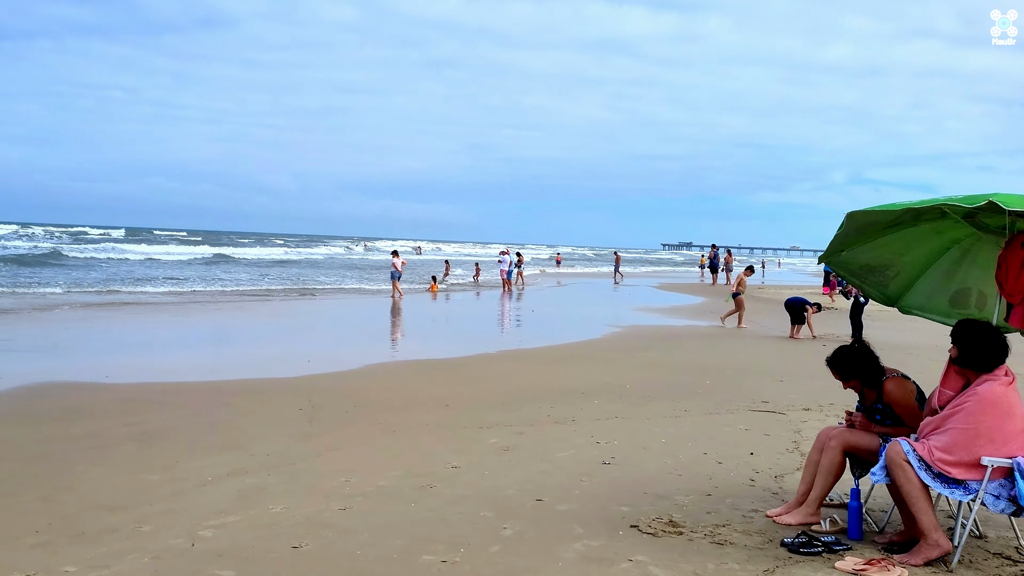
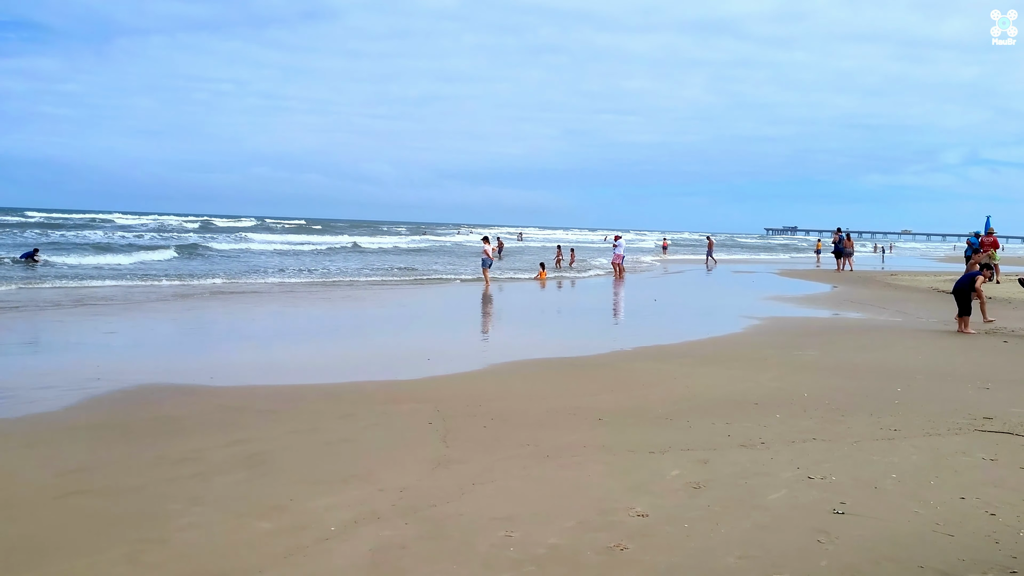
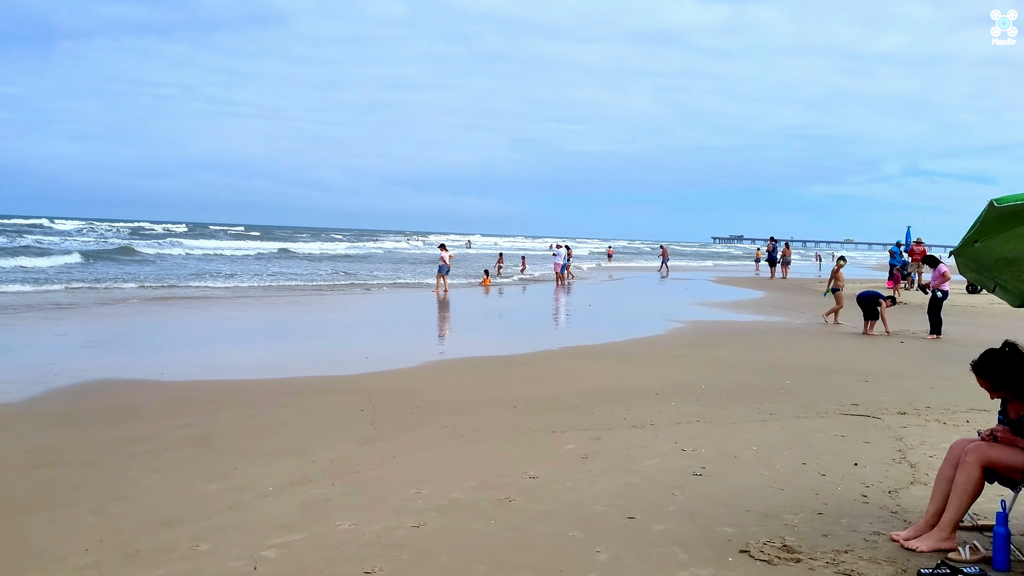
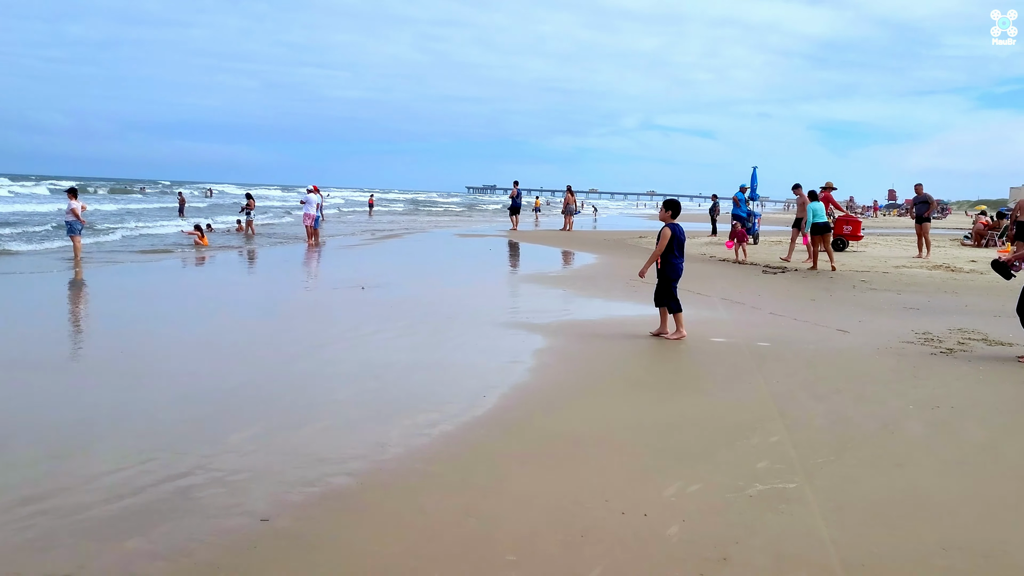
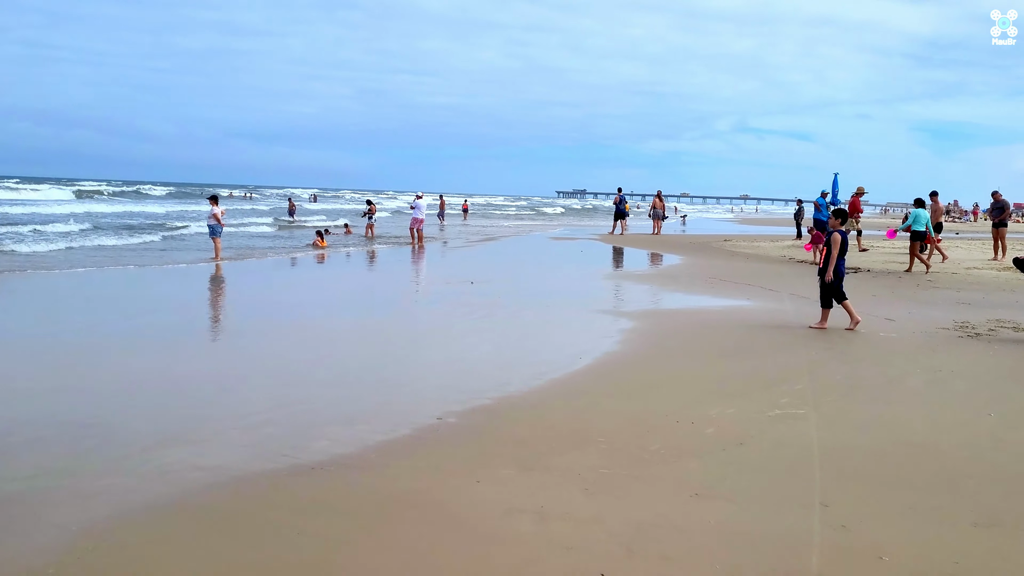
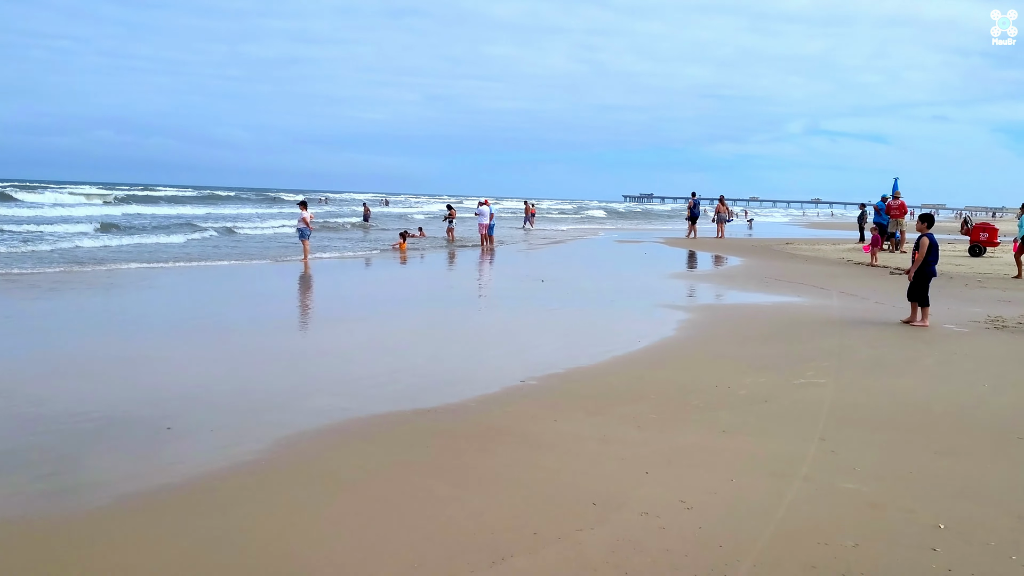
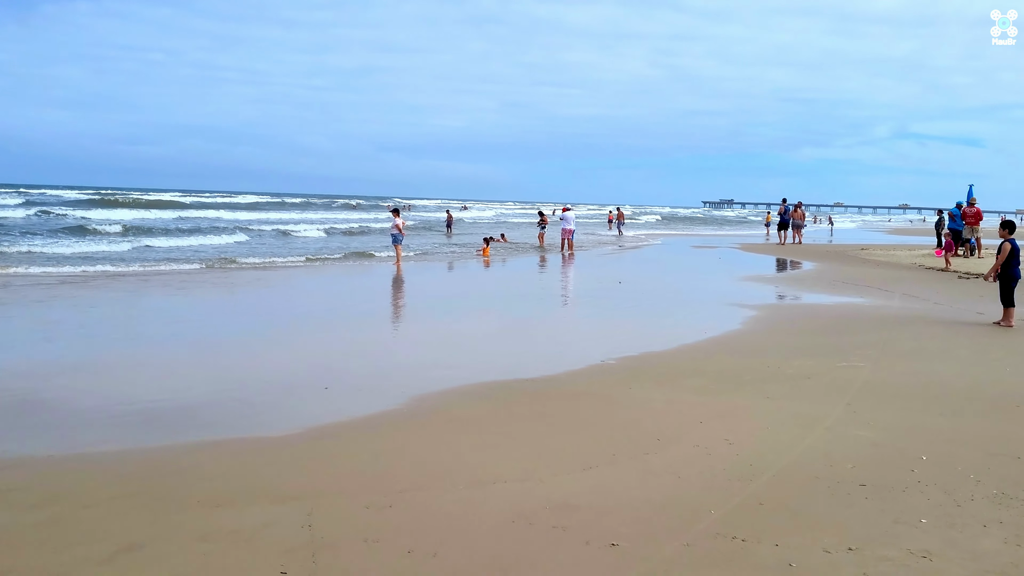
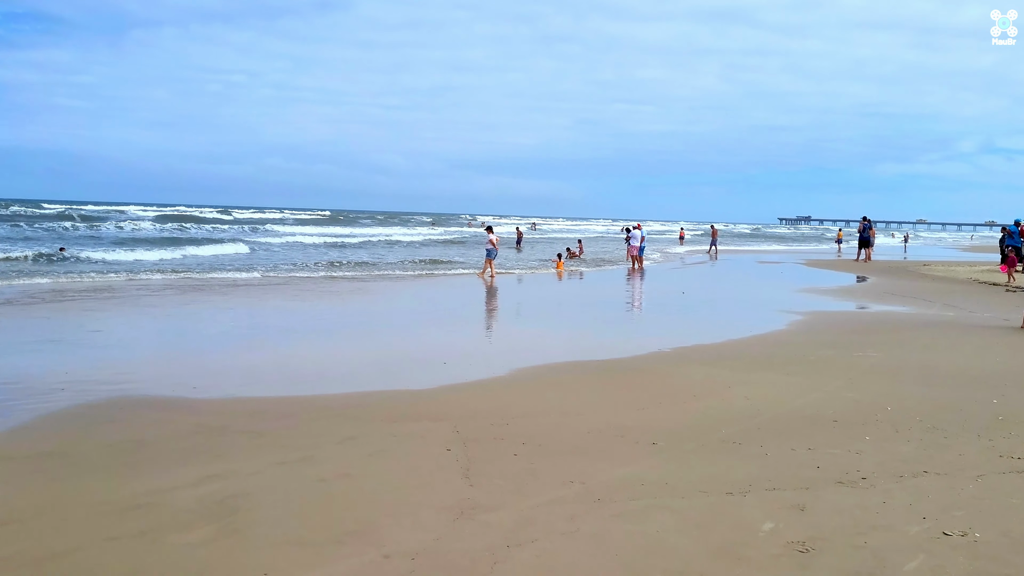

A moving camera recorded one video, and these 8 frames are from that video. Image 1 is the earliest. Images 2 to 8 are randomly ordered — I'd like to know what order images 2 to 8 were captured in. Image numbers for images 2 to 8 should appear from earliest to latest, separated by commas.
3, 2, 8, 7, 6, 5, 4
